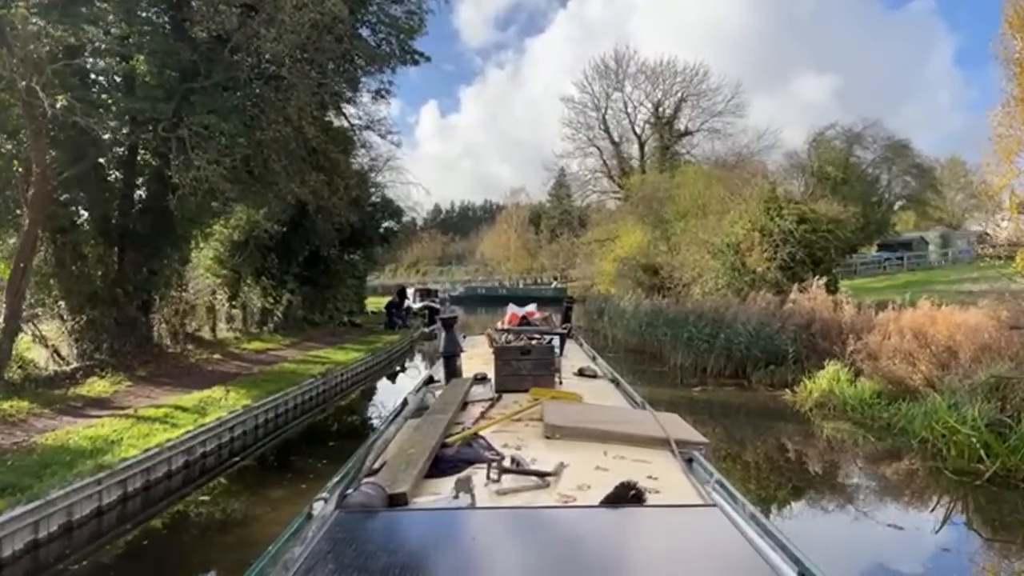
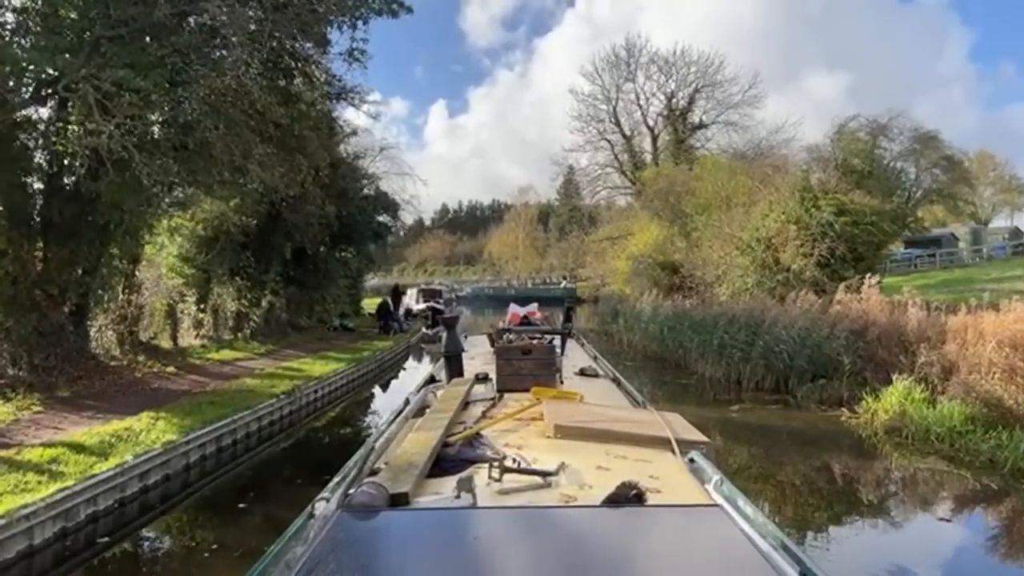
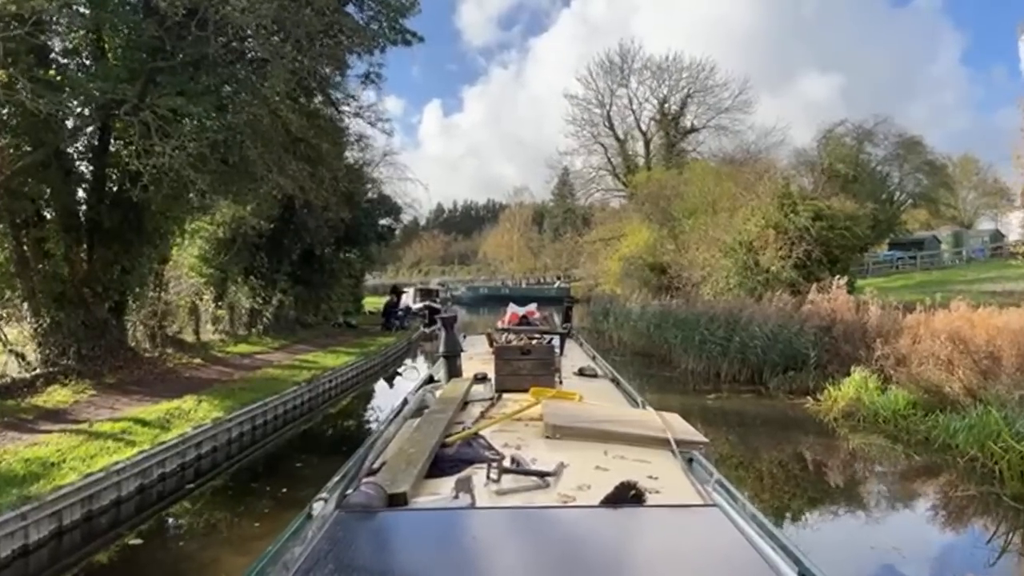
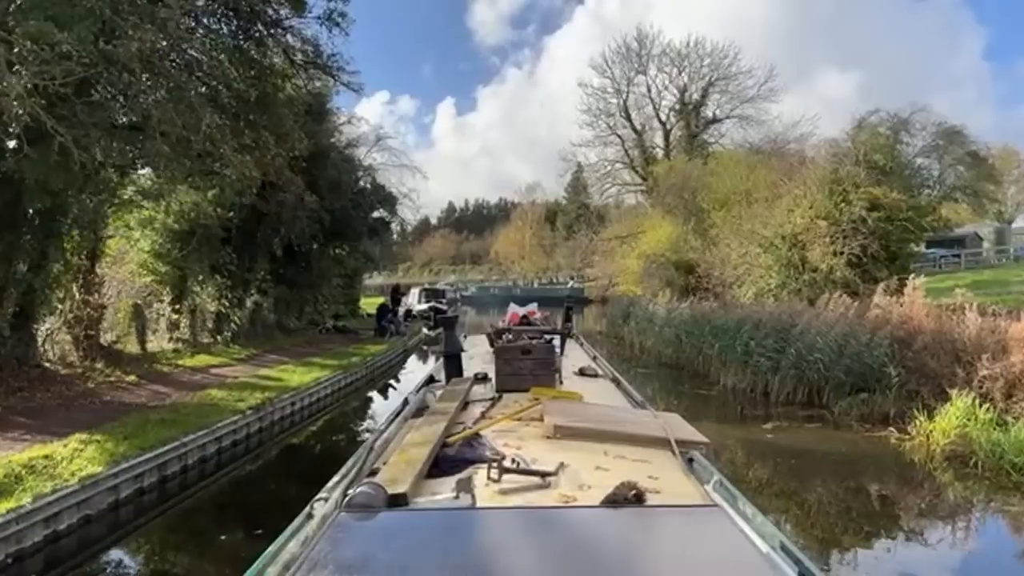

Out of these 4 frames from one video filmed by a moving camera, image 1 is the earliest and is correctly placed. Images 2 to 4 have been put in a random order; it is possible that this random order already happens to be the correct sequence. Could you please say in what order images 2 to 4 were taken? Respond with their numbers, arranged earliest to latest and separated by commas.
3, 2, 4
